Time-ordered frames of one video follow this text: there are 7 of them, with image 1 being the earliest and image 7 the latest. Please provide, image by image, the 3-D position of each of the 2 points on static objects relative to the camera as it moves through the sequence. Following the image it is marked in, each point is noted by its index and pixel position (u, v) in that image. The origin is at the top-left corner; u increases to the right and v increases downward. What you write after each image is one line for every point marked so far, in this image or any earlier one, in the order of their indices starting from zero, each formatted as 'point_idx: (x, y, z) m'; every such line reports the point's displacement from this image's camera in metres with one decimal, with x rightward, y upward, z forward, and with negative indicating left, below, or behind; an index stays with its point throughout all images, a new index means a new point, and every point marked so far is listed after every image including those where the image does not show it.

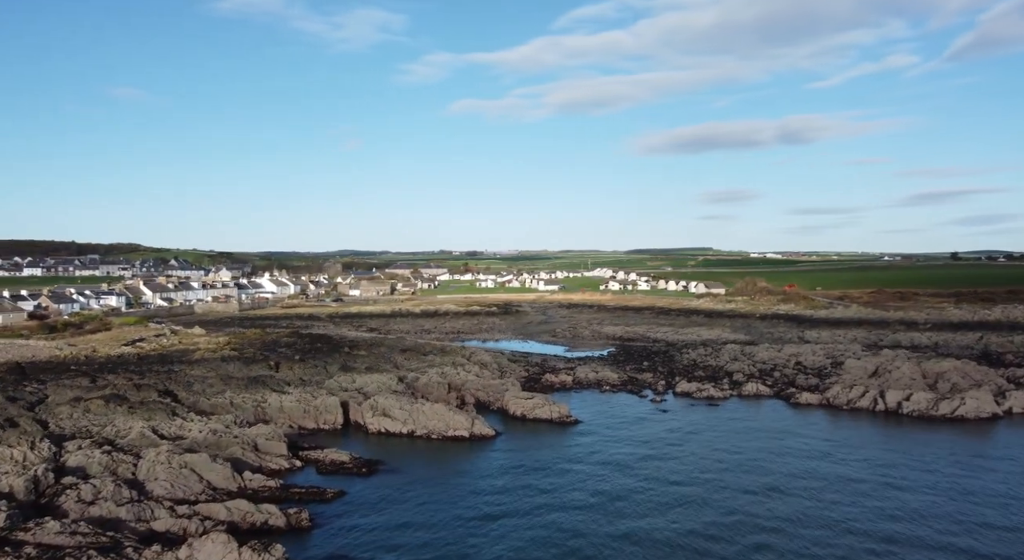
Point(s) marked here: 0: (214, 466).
0: (-7.7, -4.8, +19.6) m
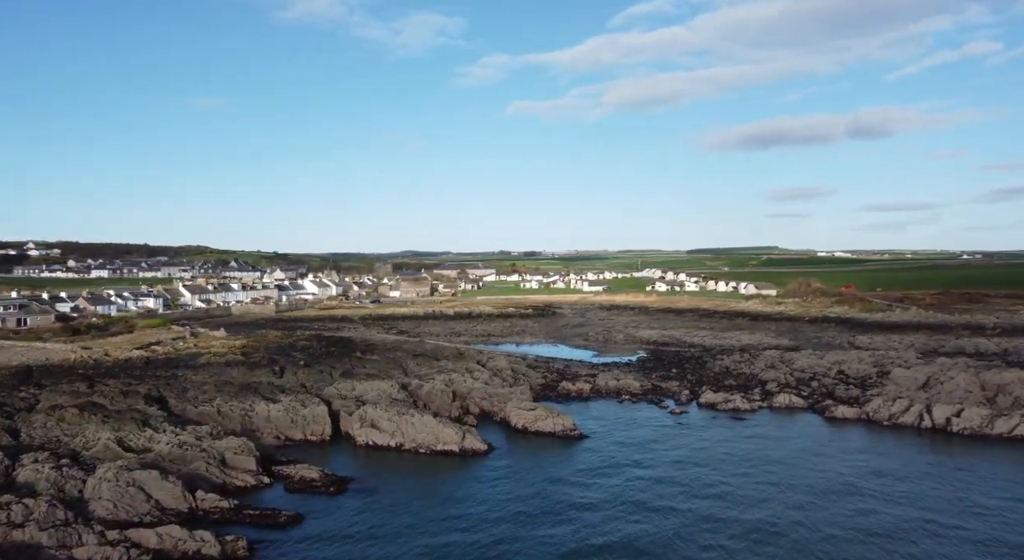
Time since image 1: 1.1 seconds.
0: (-8.4, -4.9, +18.3) m
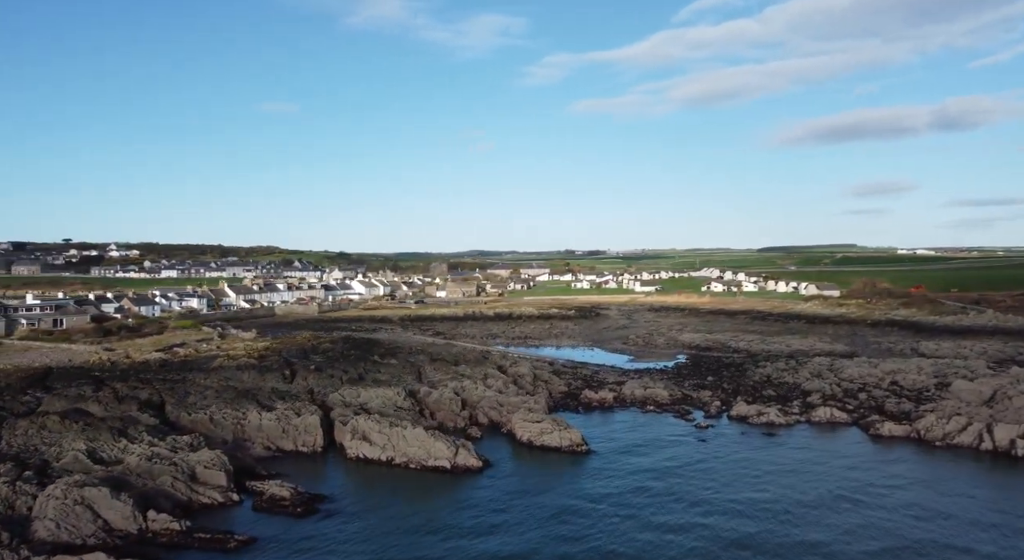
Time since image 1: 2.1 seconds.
0: (-9.0, -5.1, +17.2) m
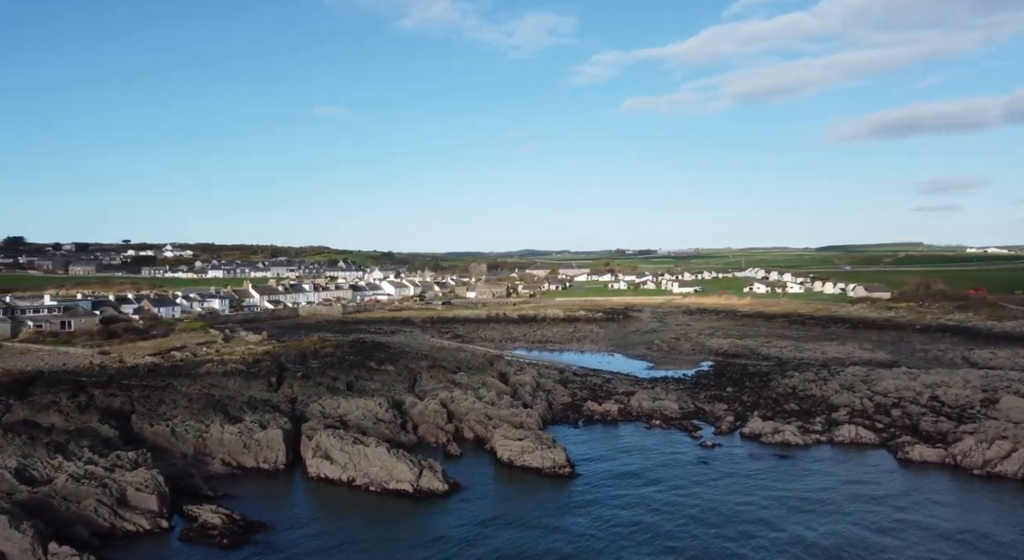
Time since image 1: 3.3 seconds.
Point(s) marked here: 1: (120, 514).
0: (-10.2, -5.2, +15.6) m
1: (-9.2, -5.5, +17.9) m
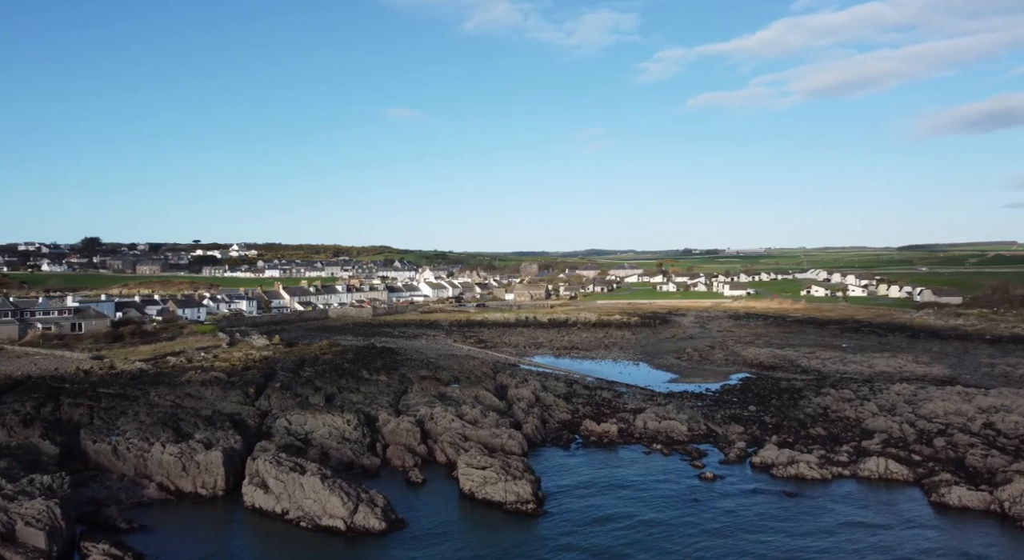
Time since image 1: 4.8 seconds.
0: (-11.9, -5.3, +13.8) m
1: (-10.6, -5.7, +15.9) m
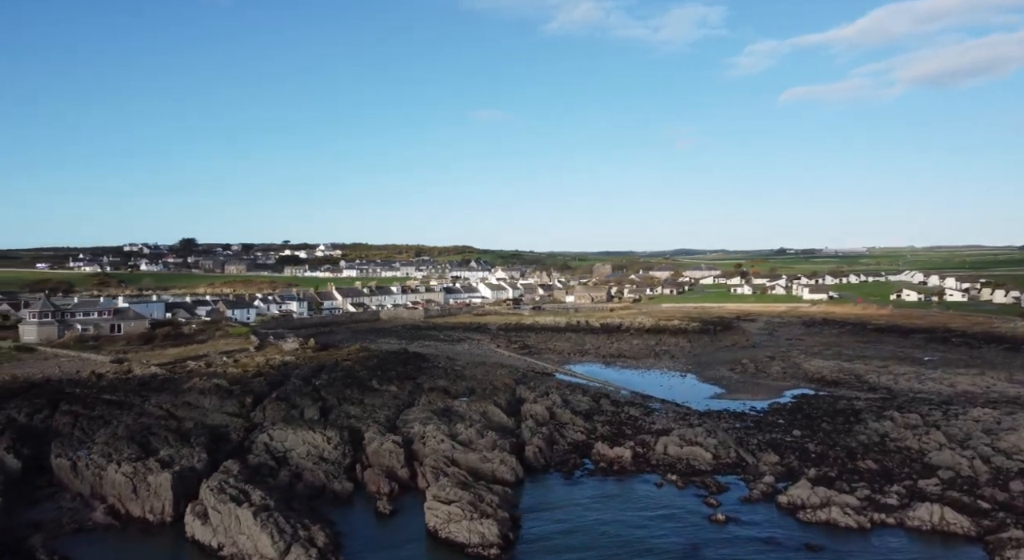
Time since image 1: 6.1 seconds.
0: (-13.3, -5.5, +12.6) m
1: (-11.8, -5.8, +14.6) m
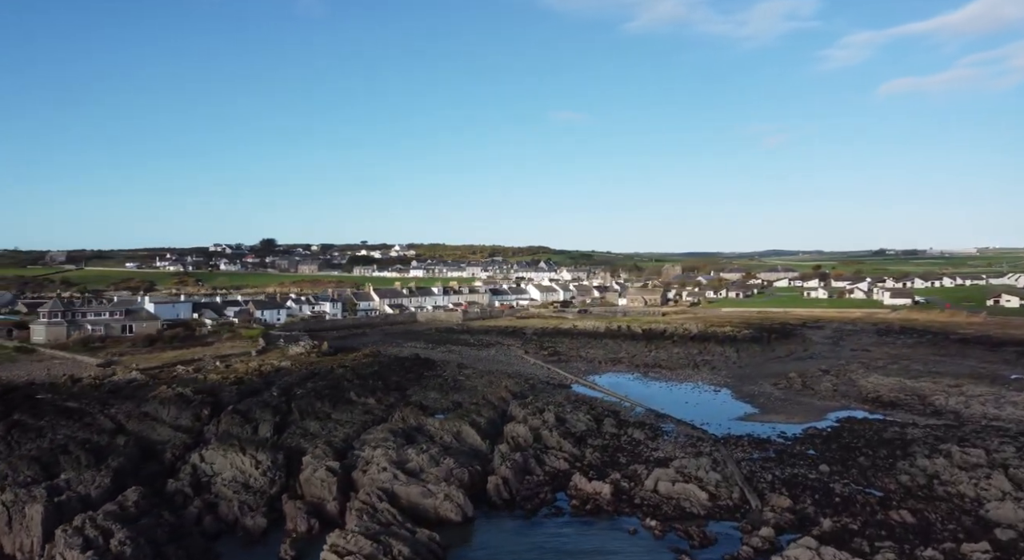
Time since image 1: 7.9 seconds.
0: (-15.6, -5.5, +10.6) m
1: (-14.0, -5.8, +12.4) m
